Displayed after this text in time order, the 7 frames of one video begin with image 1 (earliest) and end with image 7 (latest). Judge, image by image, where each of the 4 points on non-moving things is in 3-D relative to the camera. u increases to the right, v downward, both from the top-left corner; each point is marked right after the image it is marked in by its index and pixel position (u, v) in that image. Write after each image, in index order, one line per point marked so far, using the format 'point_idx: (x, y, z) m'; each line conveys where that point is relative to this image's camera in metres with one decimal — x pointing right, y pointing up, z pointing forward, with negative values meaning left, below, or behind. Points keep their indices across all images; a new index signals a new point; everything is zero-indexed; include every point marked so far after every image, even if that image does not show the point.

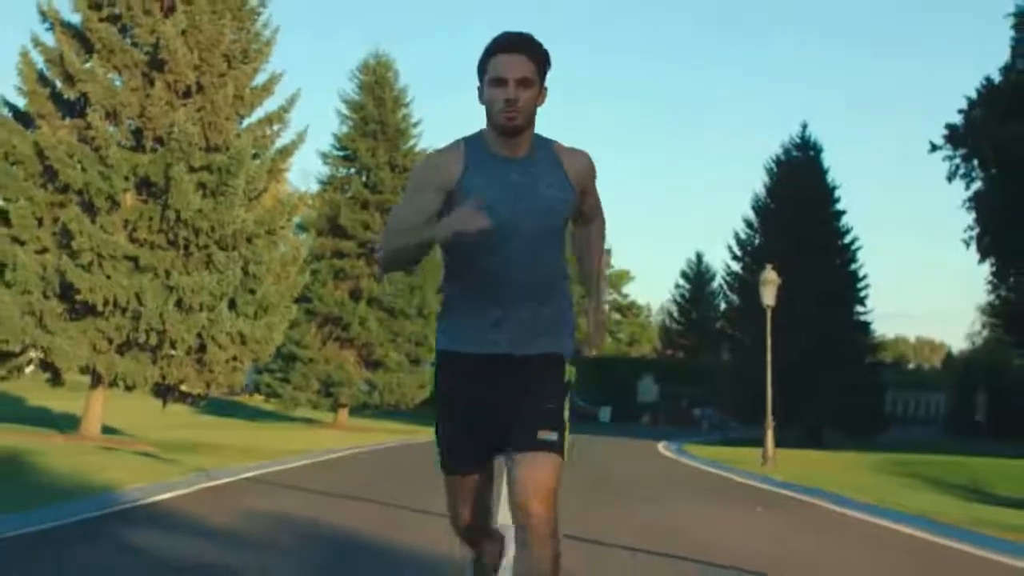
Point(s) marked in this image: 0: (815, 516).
0: (+4.2, -3.1, +19.8) m
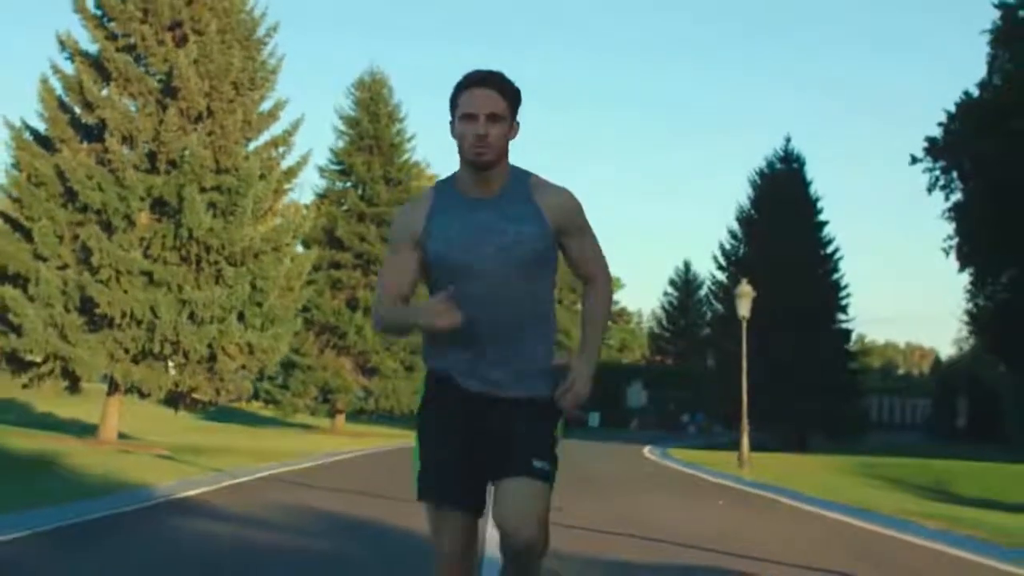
0: (+4.1, -3.3, +21.5) m
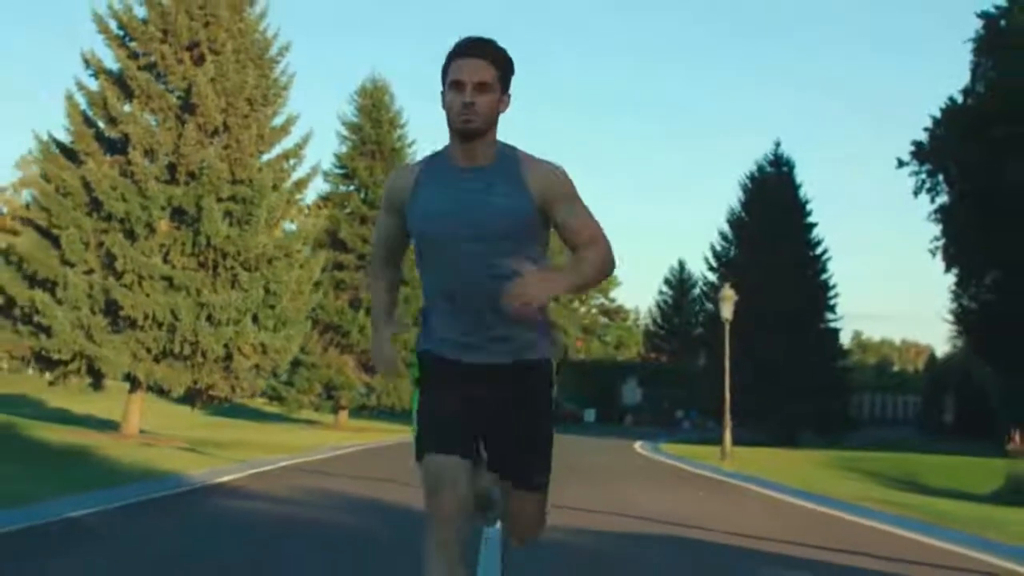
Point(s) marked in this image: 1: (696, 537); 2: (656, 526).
0: (+4.0, -3.4, +23.3) m
1: (+2.1, -2.6, +15.7) m
2: (+1.7, -2.7, +17.0) m
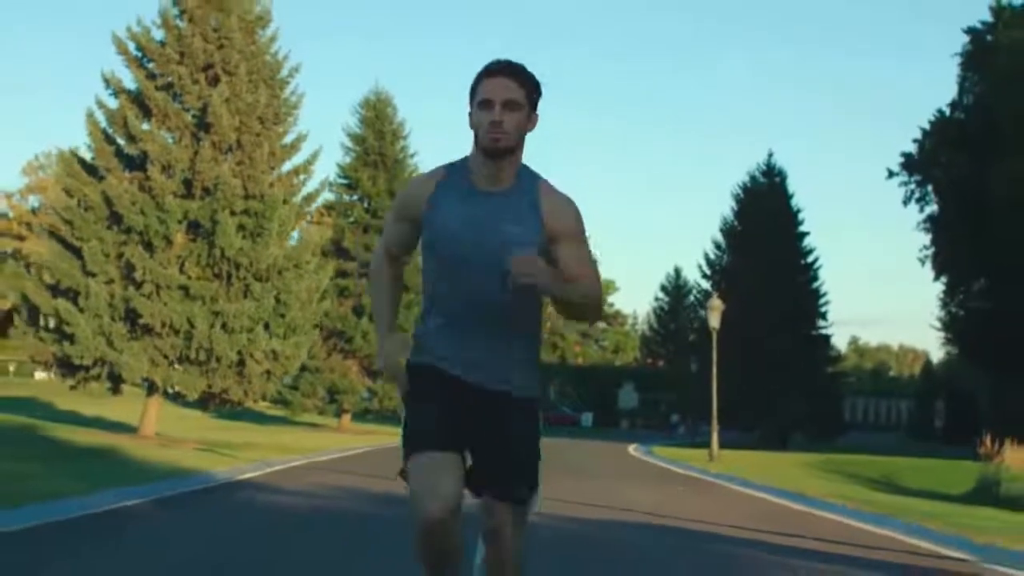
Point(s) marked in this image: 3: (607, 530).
0: (+4.0, -3.6, +24.9) m
1: (+2.0, -2.8, +17.3) m
2: (+1.7, -2.9, +18.5) m
3: (+1.1, -2.6, +16.1) m
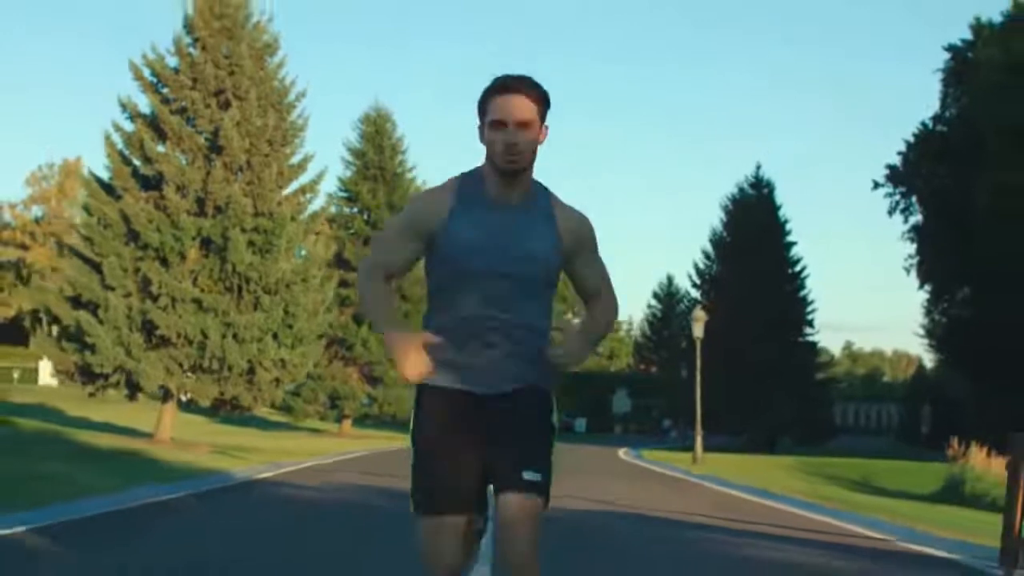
0: (+3.9, -3.8, +26.7) m
1: (+2.0, -3.0, +19.1) m
2: (+1.6, -3.1, +20.3) m
3: (+1.1, -2.8, +17.9) m
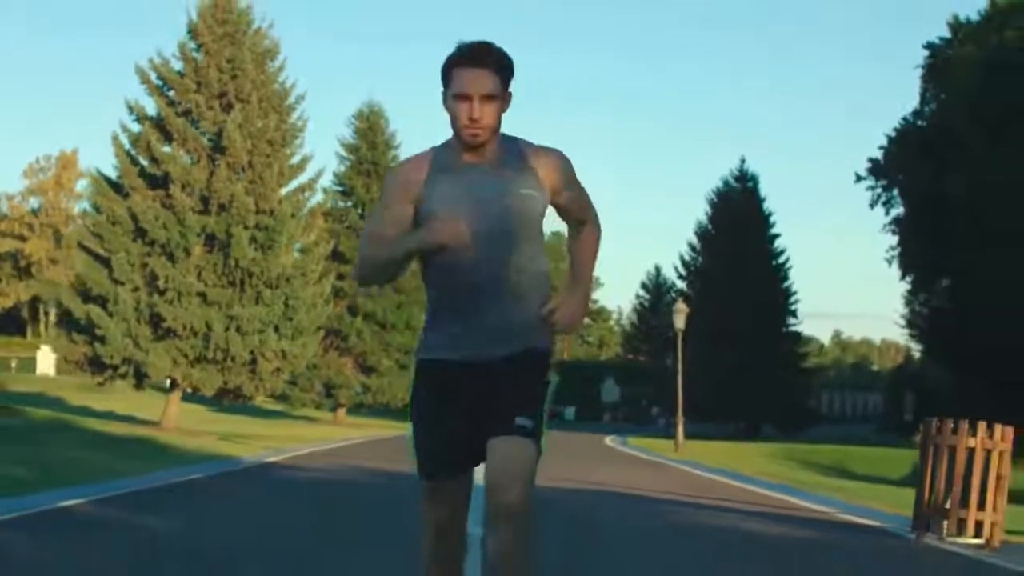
0: (+3.7, -3.7, +28.3) m
1: (+1.8, -3.0, +20.7) m
2: (+1.4, -3.1, +21.9) m
3: (+0.9, -2.8, +19.5) m
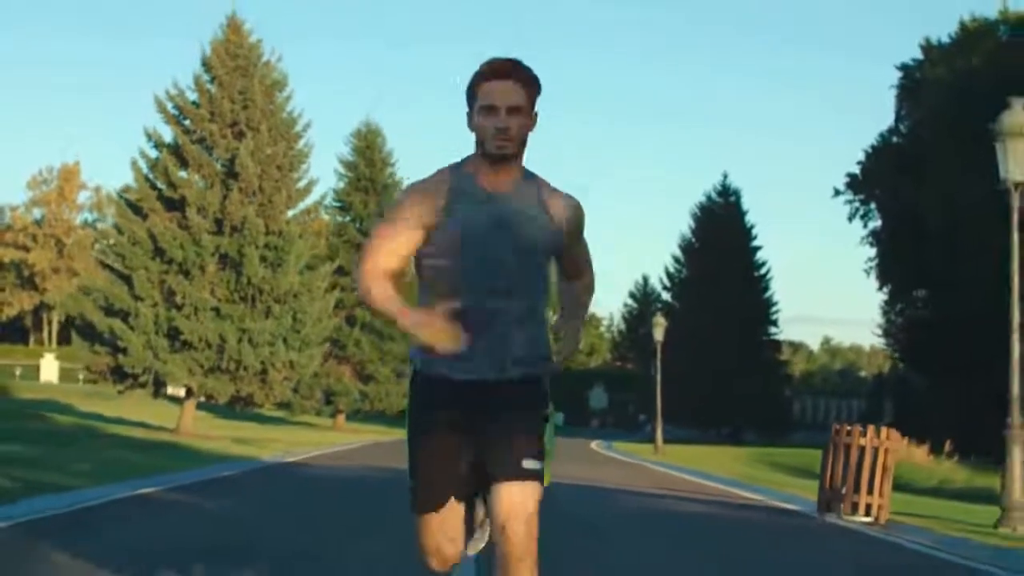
0: (+3.5, -4.1, +31.0) m
1: (+1.7, -3.3, +23.4) m
2: (+1.3, -3.4, +24.6) m
3: (+0.8, -3.1, +22.2) m
